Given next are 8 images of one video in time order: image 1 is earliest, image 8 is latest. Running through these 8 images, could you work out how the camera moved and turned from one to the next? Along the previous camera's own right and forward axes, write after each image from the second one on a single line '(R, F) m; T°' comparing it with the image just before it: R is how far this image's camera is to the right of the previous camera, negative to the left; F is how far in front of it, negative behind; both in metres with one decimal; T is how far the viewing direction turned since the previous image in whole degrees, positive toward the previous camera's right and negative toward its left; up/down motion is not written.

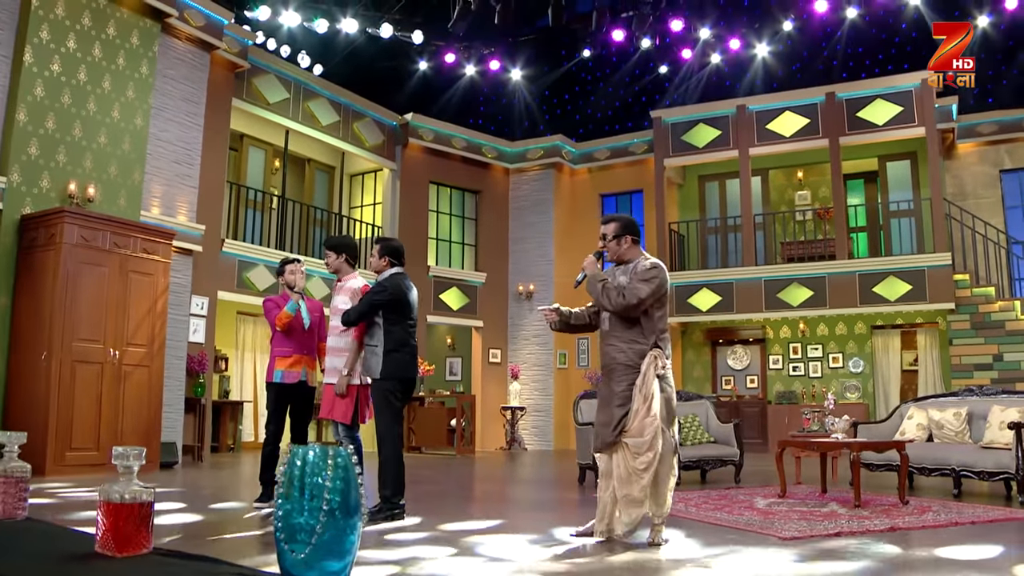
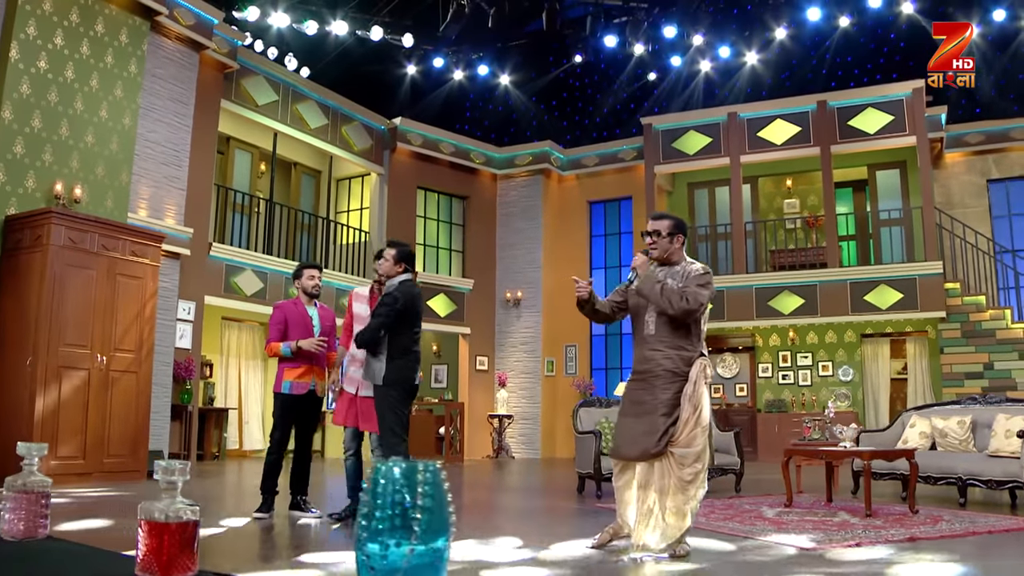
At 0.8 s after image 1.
(-0.2, +0.1) m; +2°
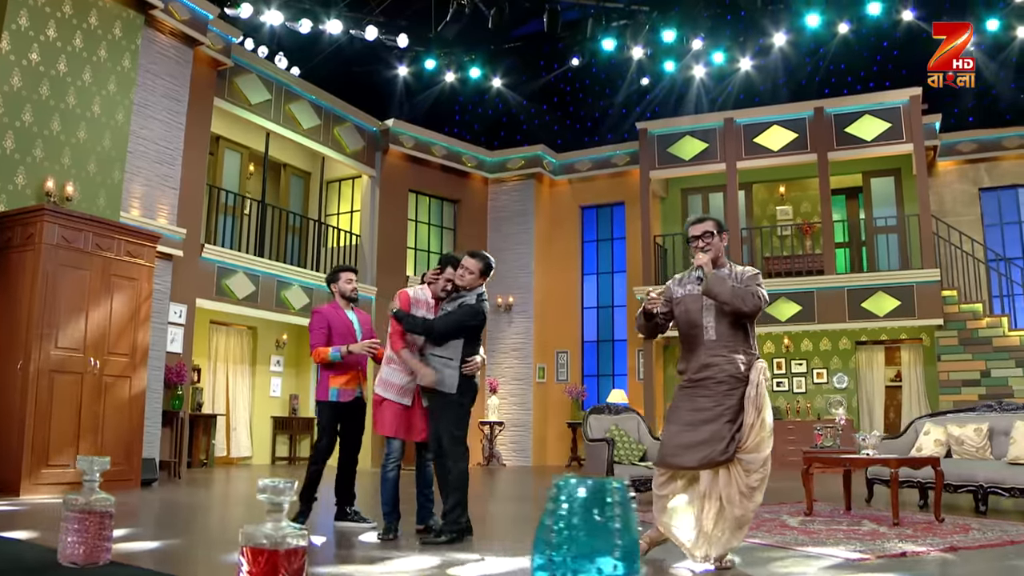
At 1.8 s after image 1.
(-0.4, +0.2) m; +2°
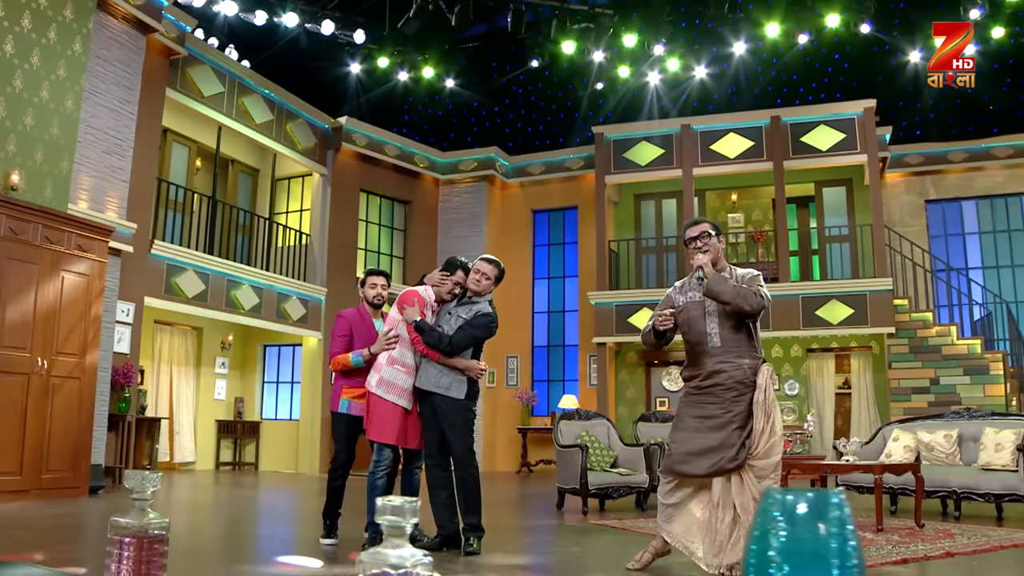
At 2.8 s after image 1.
(-0.4, +0.2) m; +5°
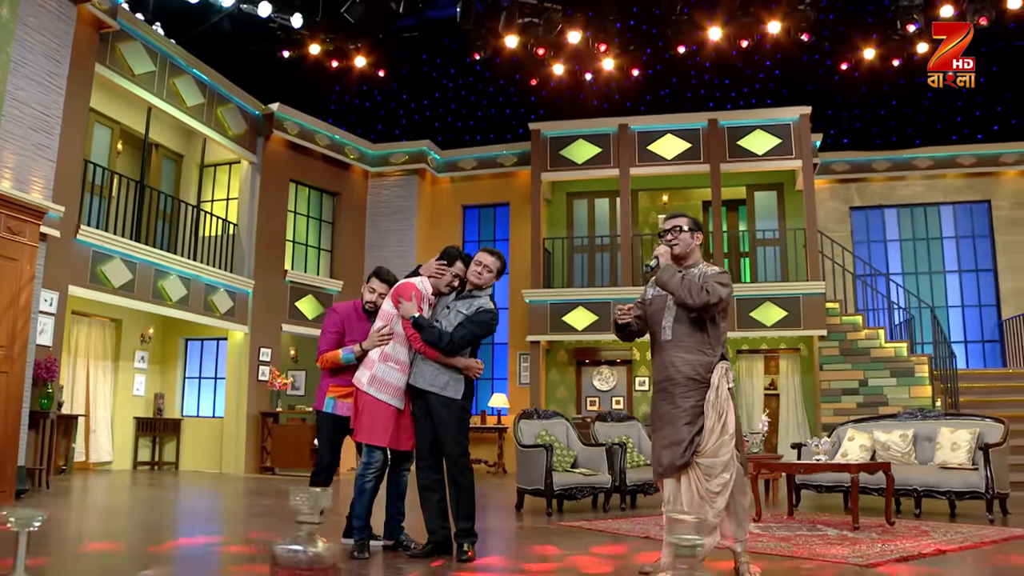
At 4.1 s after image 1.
(-0.6, +0.2) m; +7°
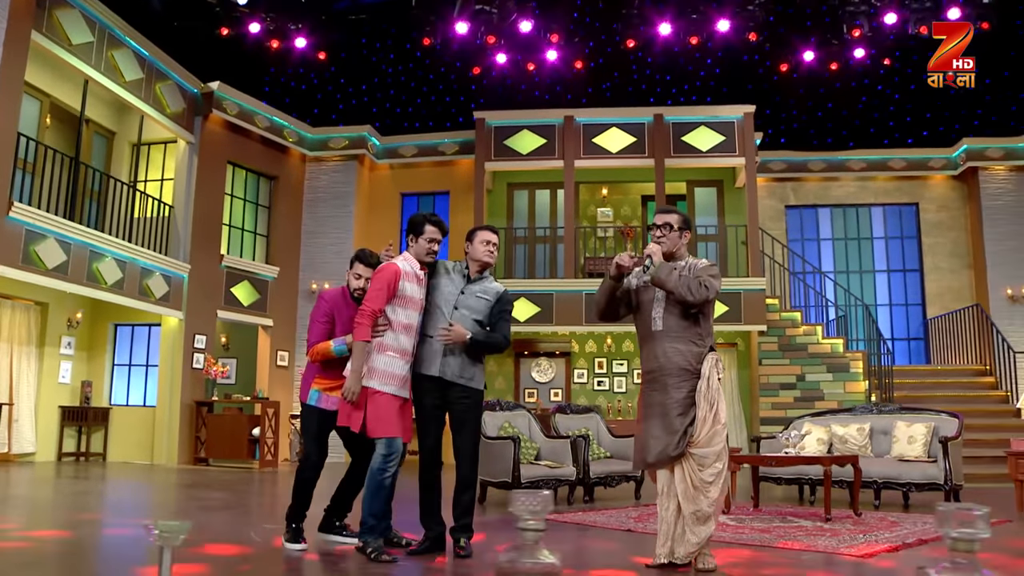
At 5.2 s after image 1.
(-0.5, +0.1) m; +6°
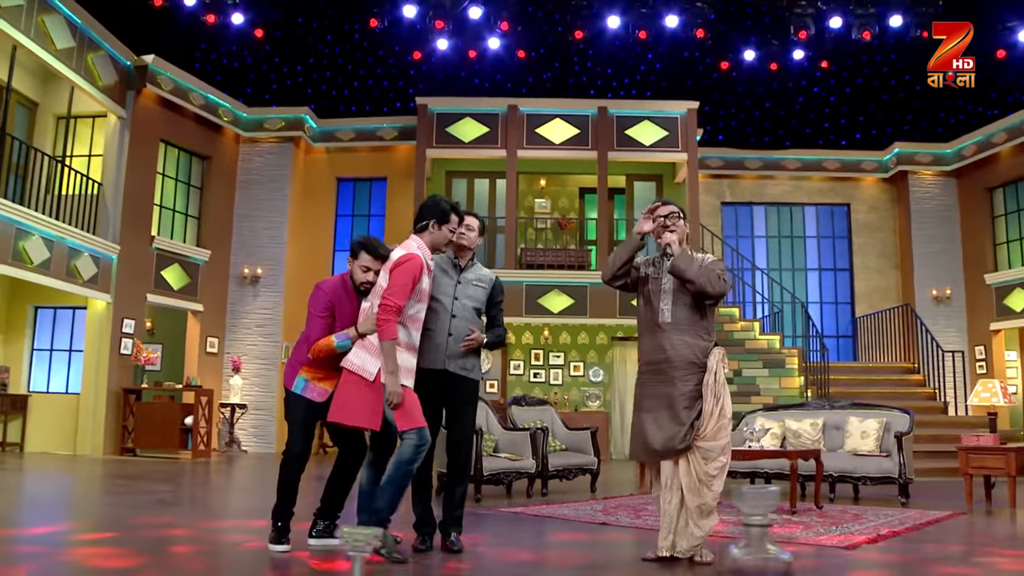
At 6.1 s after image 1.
(-0.4, +0.2) m; +6°
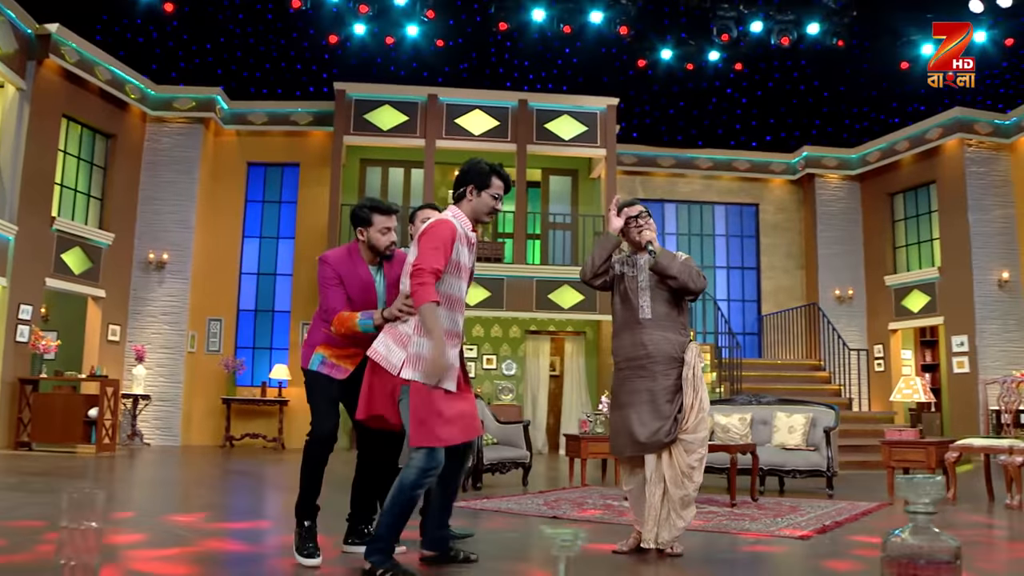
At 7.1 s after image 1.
(-0.4, +0.1) m; +7°
